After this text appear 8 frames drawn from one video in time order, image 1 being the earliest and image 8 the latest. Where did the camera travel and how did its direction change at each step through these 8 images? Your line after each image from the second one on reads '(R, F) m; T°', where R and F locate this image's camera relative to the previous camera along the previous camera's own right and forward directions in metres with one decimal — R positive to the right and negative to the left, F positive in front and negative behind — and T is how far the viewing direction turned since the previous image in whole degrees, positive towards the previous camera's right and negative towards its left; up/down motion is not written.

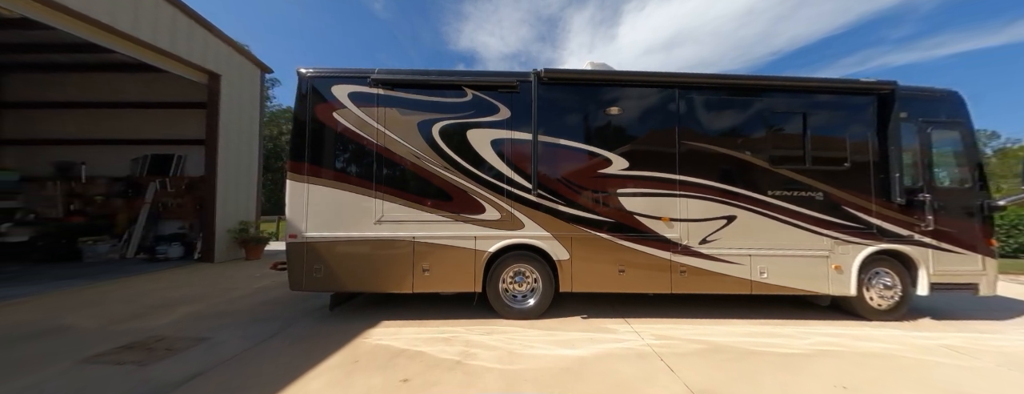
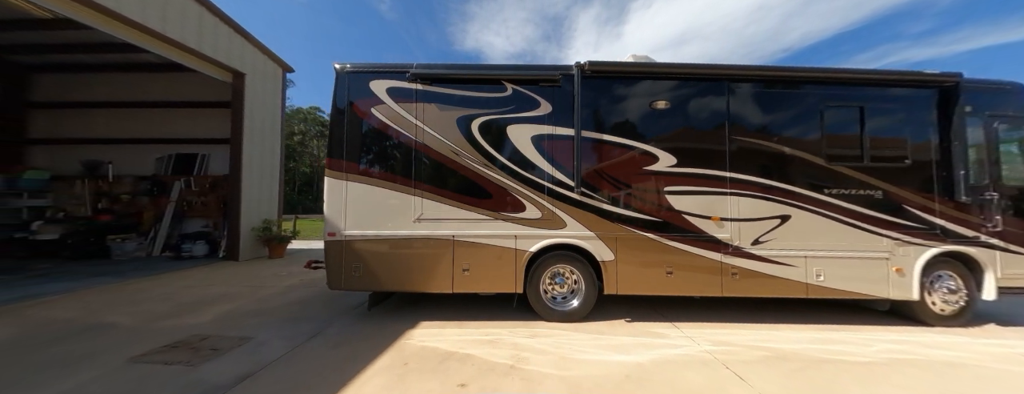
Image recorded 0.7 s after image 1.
(-0.4, +0.1) m; -1°
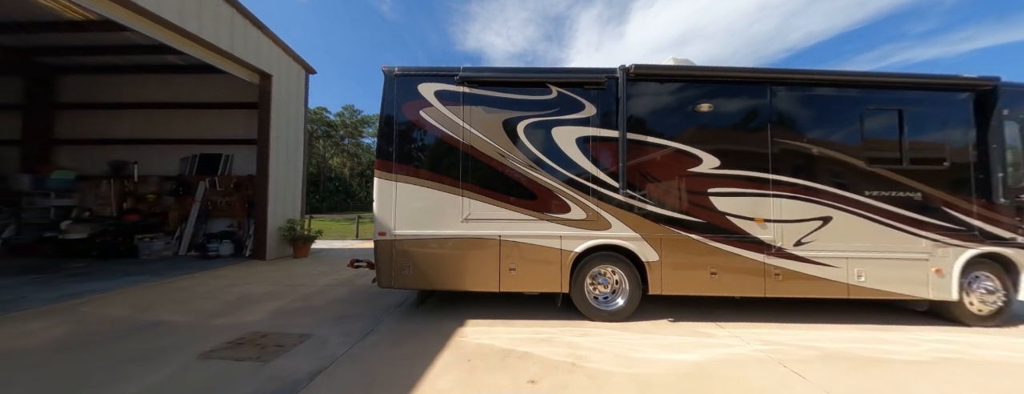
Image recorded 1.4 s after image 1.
(-0.5, -0.1) m; 0°
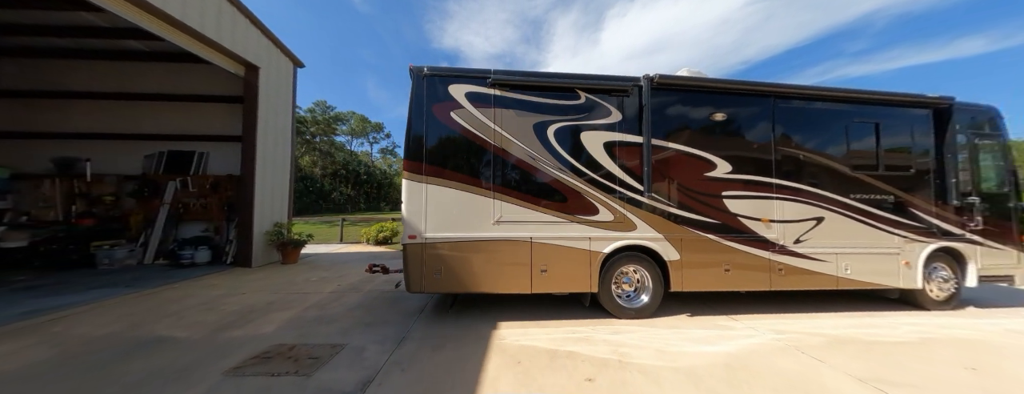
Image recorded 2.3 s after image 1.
(-0.7, 0.0) m; +5°
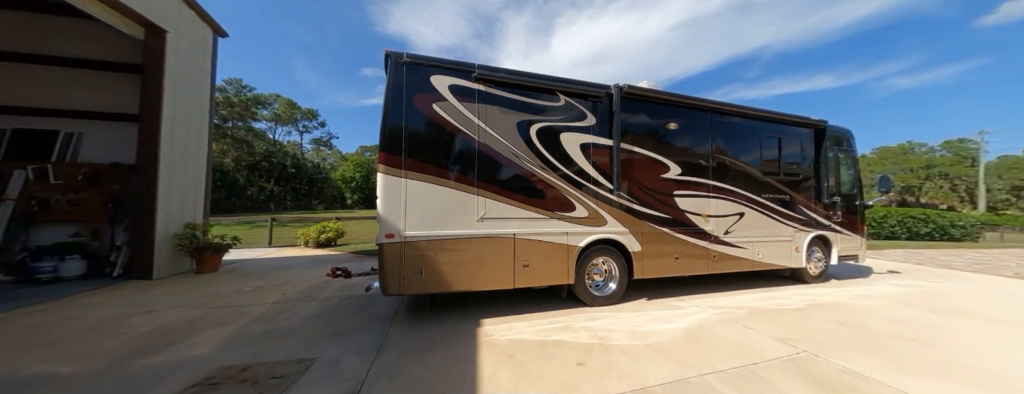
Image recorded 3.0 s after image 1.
(-0.4, 0.0) m; +11°
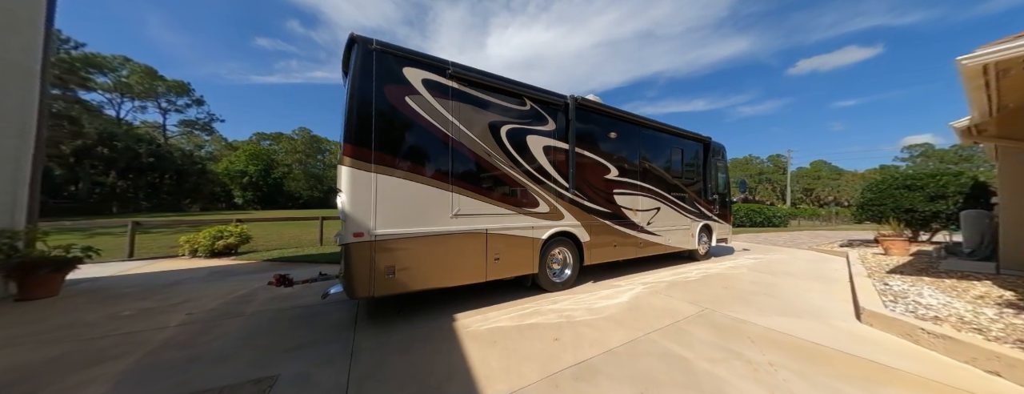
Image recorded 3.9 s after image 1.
(-0.5, -0.1) m; +15°
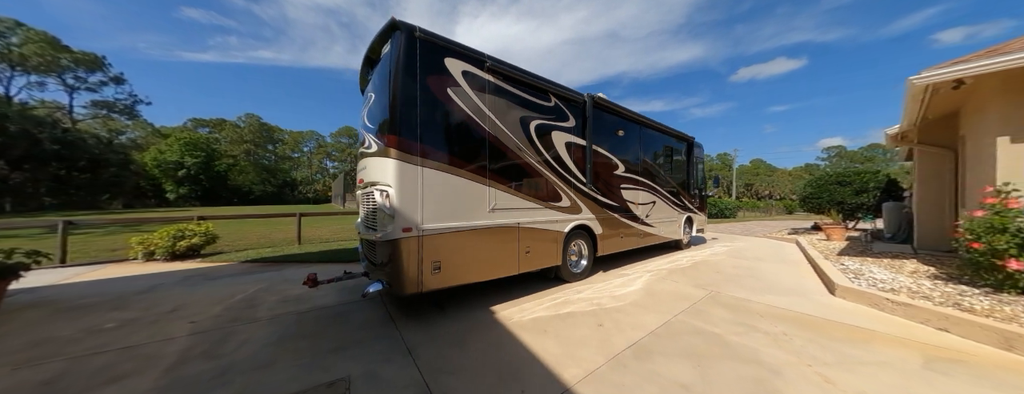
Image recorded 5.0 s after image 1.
(-0.8, 0.0) m; +7°
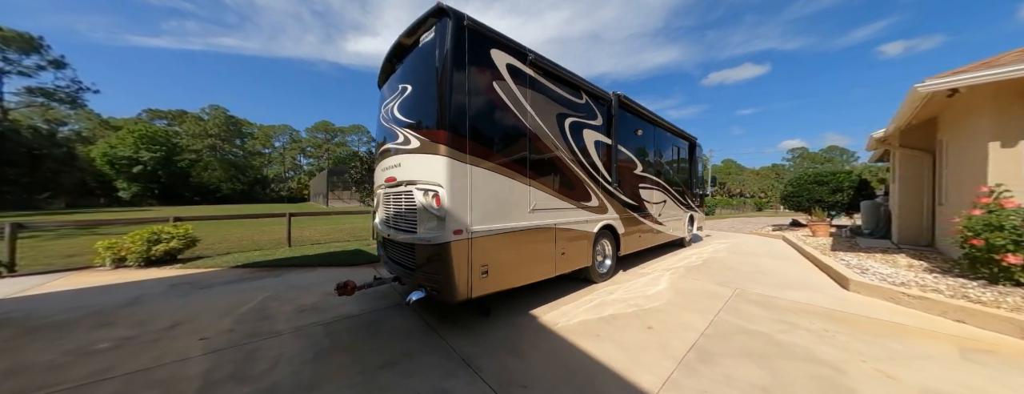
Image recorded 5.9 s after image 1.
(-0.7, +0.1) m; +4°
